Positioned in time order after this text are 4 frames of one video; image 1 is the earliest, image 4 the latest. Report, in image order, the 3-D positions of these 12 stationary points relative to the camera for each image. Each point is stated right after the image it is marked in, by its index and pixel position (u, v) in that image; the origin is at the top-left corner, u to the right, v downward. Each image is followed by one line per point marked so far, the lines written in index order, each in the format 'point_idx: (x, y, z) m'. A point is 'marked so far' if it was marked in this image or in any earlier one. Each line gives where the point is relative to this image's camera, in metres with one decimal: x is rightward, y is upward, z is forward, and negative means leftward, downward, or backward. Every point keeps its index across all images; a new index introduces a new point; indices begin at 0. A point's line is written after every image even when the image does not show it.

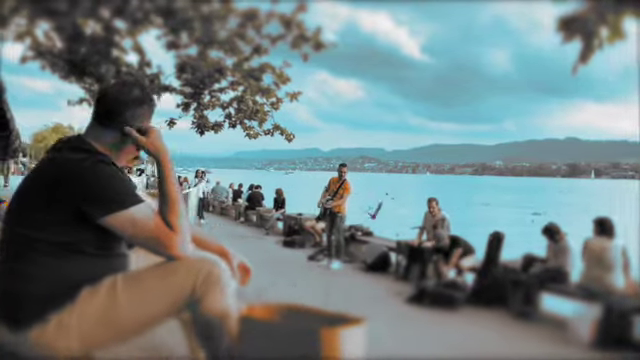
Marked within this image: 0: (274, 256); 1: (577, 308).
0: (-0.6, -1.0, +7.5) m
1: (+1.9, -0.9, +4.1) m
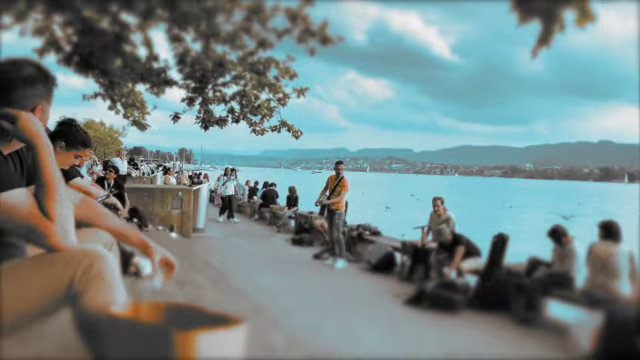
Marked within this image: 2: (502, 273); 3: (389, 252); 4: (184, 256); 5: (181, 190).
0: (-0.5, -1.0, +7.4) m
1: (+1.8, -1.0, +3.9) m
2: (+1.6, -0.8, +4.8) m
3: (+0.8, -0.9, +6.5) m
4: (-1.5, -0.8, +6.1) m
5: (-2.2, -0.2, +8.5) m
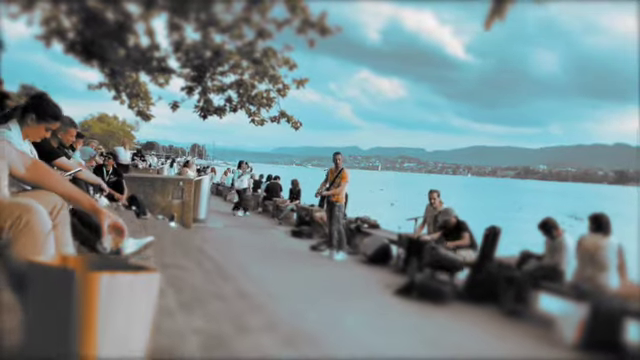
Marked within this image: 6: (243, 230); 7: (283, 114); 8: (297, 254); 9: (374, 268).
0: (-0.6, -0.9, +7.4) m
1: (+1.7, -0.9, +3.8) m
2: (+1.5, -0.7, +4.7) m
3: (+0.8, -0.8, +6.5) m
4: (-1.6, -0.7, +6.1) m
5: (-2.2, 0.0, +8.5) m
6: (-1.3, -0.8, +8.9) m
7: (-0.5, +0.8, +7.0) m
8: (-0.3, -0.9, +6.9) m
9: (+0.6, -1.0, +6.0) m
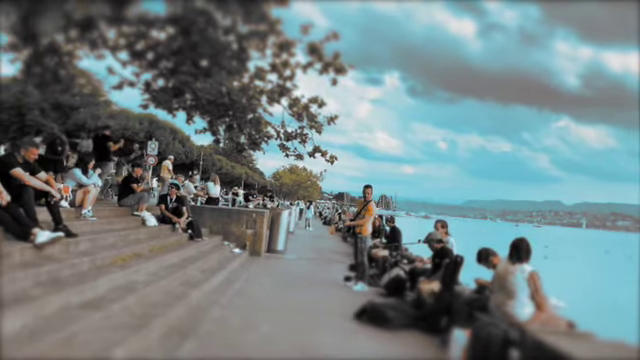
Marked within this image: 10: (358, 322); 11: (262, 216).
0: (0.0, -1.3, +7.7) m
1: (+1.0, -1.0, +3.6) m
2: (+1.1, -1.0, +4.6) m
3: (+1.0, -1.2, +6.5) m
4: (-1.4, -1.0, +6.8) m
5: (-1.1, -0.6, +9.4) m
6: (-0.1, -1.4, +9.4) m
7: (0.0, +0.4, +7.4) m
8: (+0.1, -1.3, +7.2) m
9: (+0.6, -1.3, +6.1) m
10: (+0.3, -1.2, +4.7) m
11: (-1.0, -0.6, +9.4) m
